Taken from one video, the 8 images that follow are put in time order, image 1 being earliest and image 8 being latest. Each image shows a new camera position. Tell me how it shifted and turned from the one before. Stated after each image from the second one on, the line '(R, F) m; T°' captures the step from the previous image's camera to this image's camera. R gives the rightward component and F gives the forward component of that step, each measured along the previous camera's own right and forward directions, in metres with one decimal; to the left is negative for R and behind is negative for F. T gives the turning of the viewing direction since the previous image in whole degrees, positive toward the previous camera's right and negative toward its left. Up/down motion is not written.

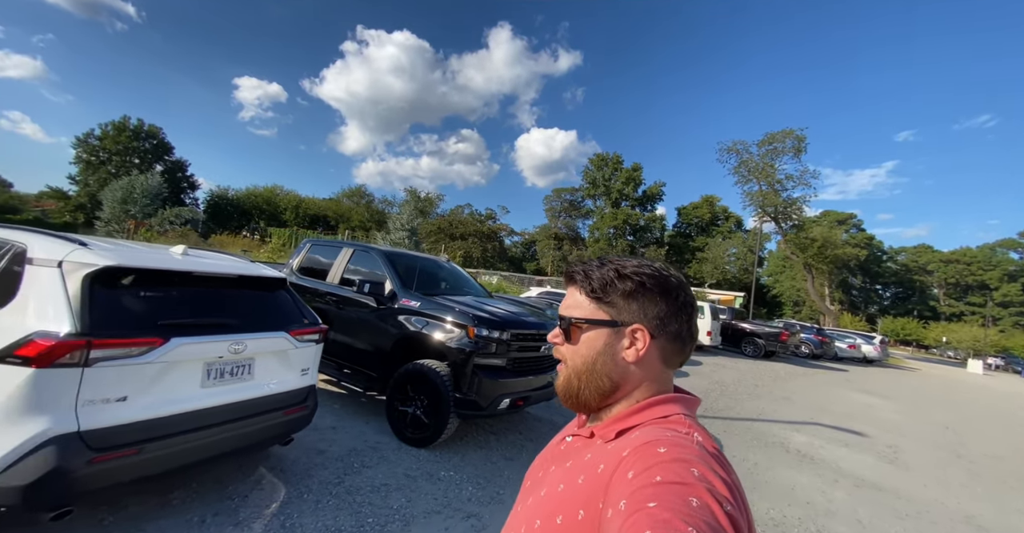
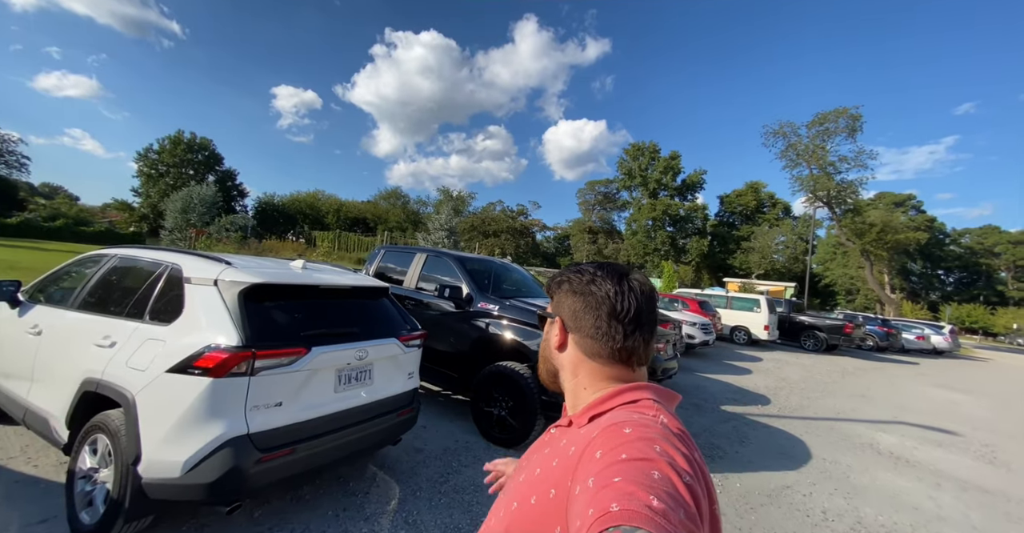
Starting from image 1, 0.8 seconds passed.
(-0.5, -0.1) m; -5°
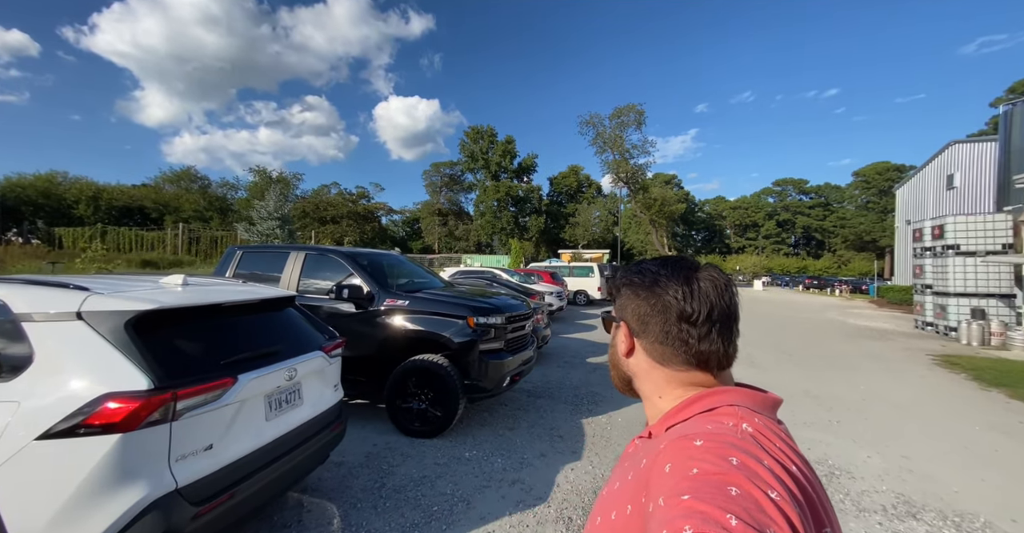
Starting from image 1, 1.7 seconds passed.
(-0.6, 0.0) m; +22°
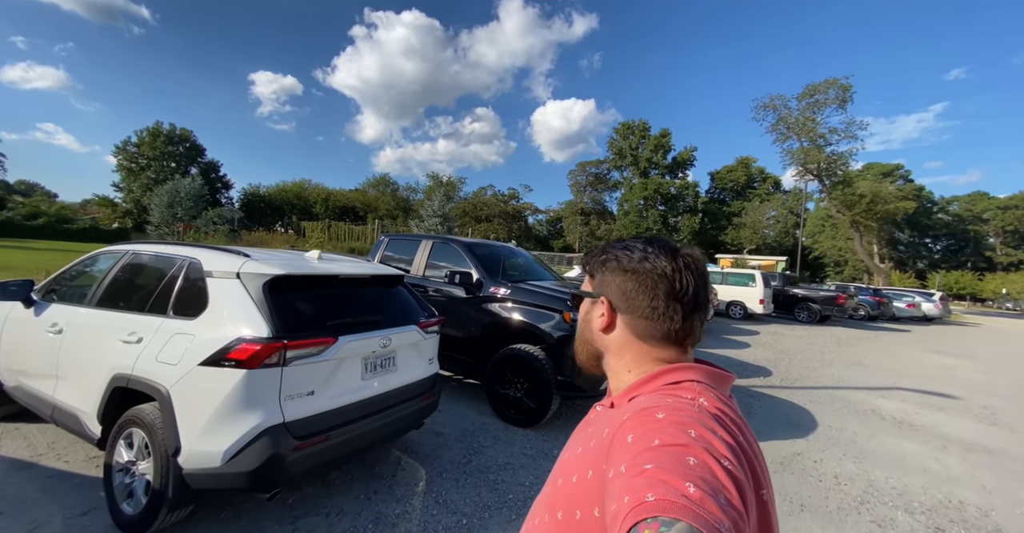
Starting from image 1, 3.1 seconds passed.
(+0.4, +0.2) m; -21°
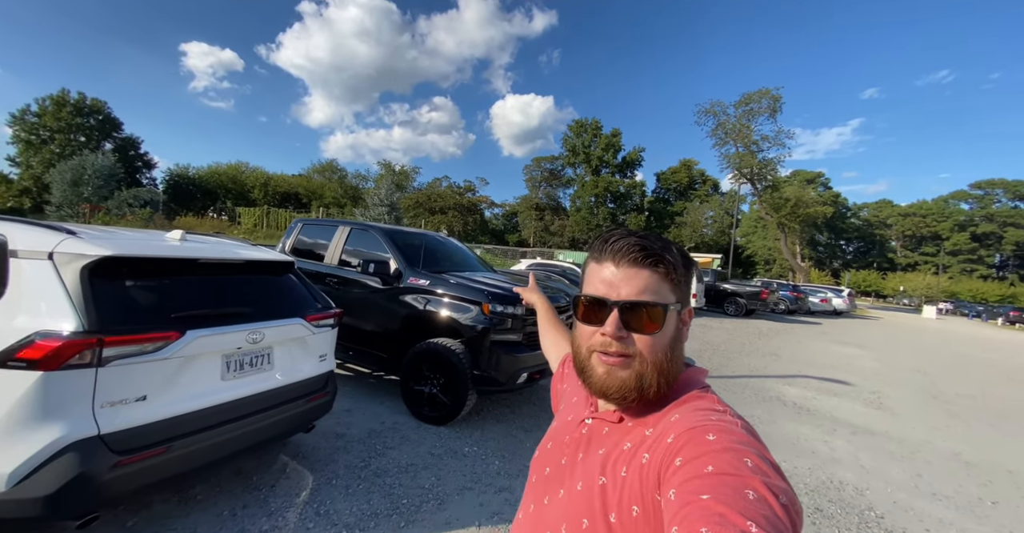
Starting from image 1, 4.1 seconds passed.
(+0.4, +0.2) m; +7°
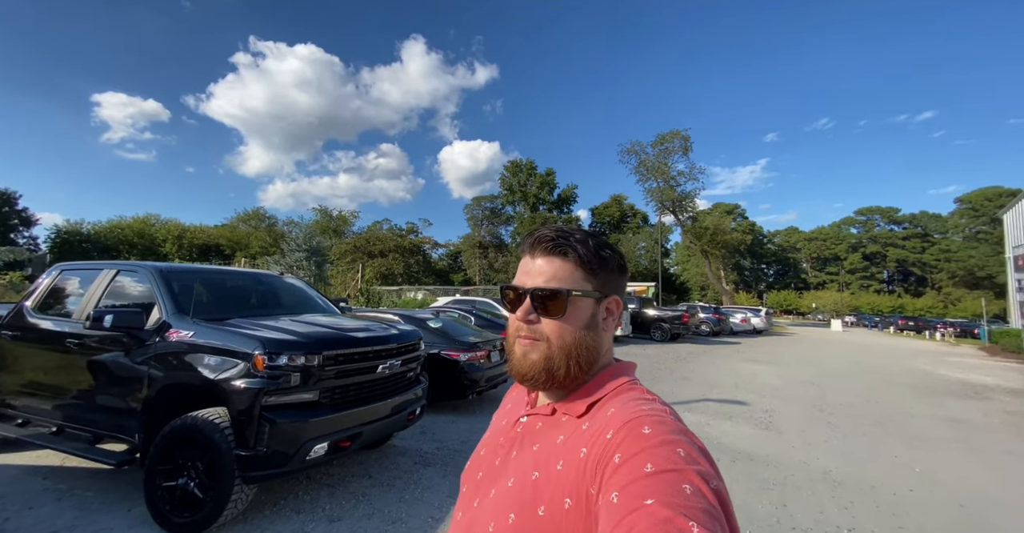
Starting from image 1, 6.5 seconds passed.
(+1.2, +0.7) m; +7°
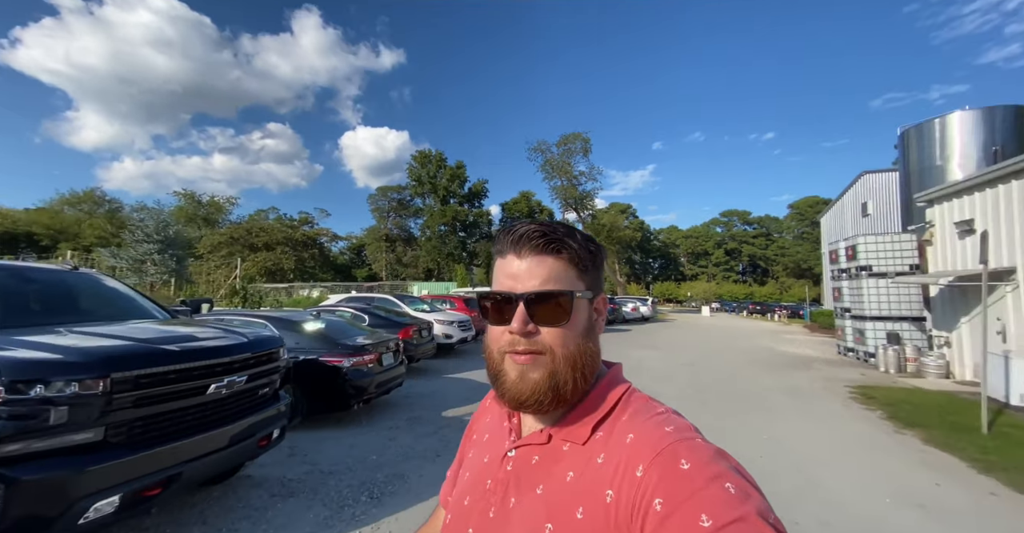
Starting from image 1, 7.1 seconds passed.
(+0.2, +0.4) m; +13°
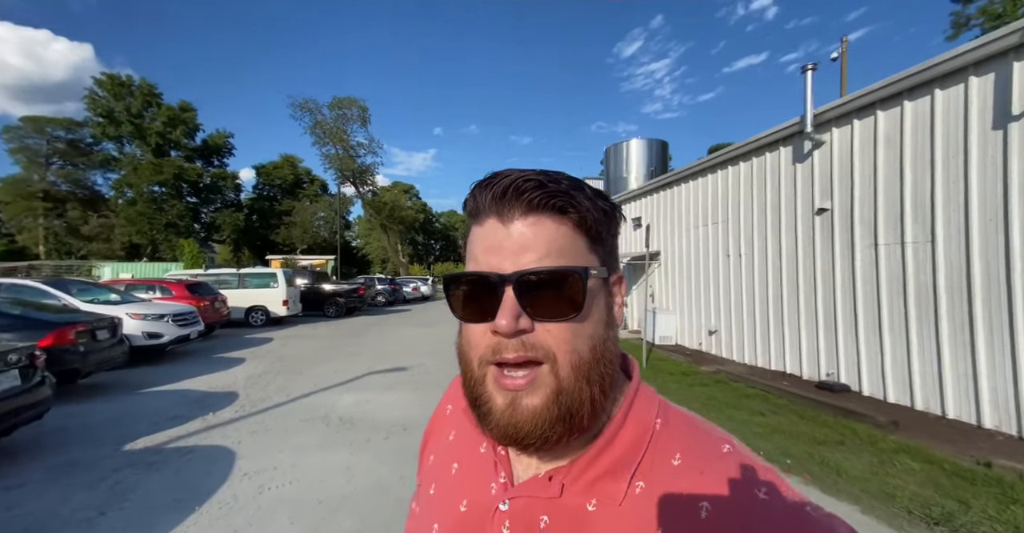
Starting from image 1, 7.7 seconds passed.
(+0.3, +0.4) m; +32°
